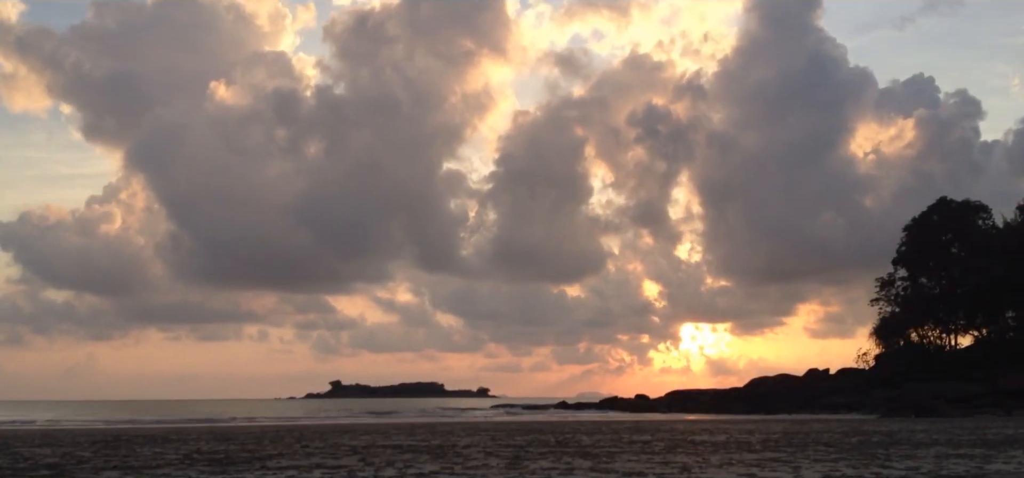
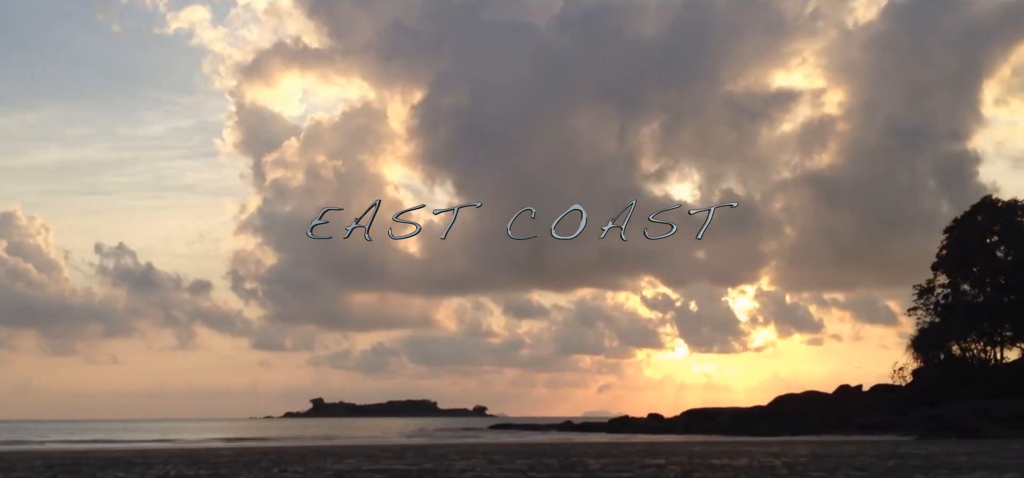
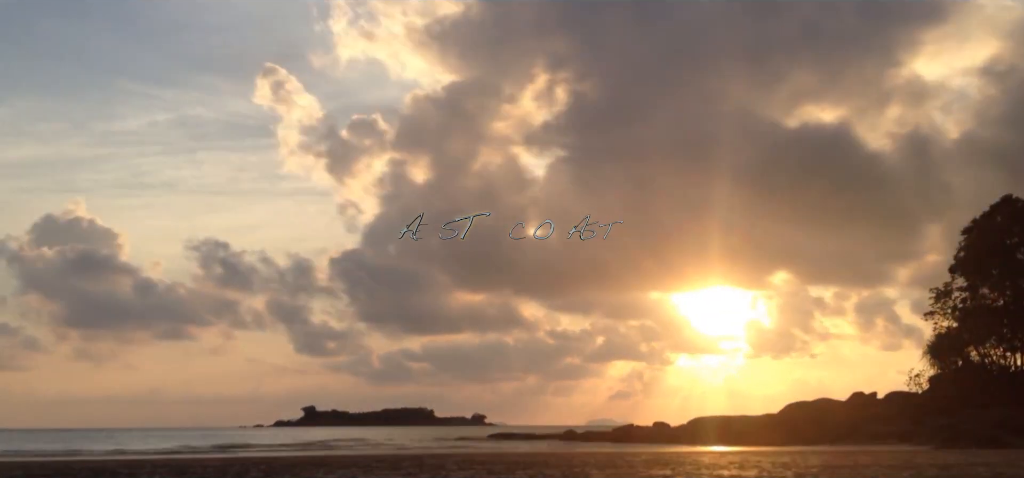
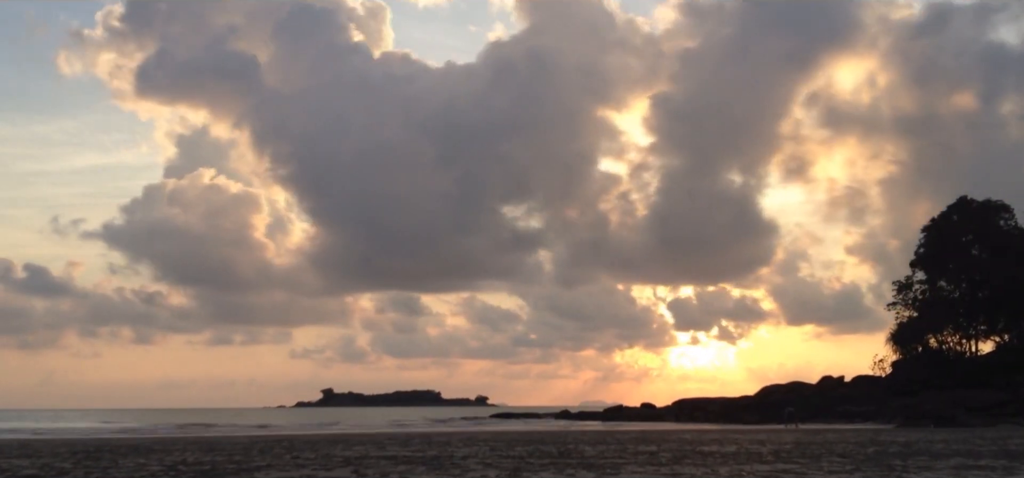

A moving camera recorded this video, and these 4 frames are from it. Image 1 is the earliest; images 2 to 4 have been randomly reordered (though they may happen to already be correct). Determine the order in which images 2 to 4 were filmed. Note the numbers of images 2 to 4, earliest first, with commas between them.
4, 2, 3
